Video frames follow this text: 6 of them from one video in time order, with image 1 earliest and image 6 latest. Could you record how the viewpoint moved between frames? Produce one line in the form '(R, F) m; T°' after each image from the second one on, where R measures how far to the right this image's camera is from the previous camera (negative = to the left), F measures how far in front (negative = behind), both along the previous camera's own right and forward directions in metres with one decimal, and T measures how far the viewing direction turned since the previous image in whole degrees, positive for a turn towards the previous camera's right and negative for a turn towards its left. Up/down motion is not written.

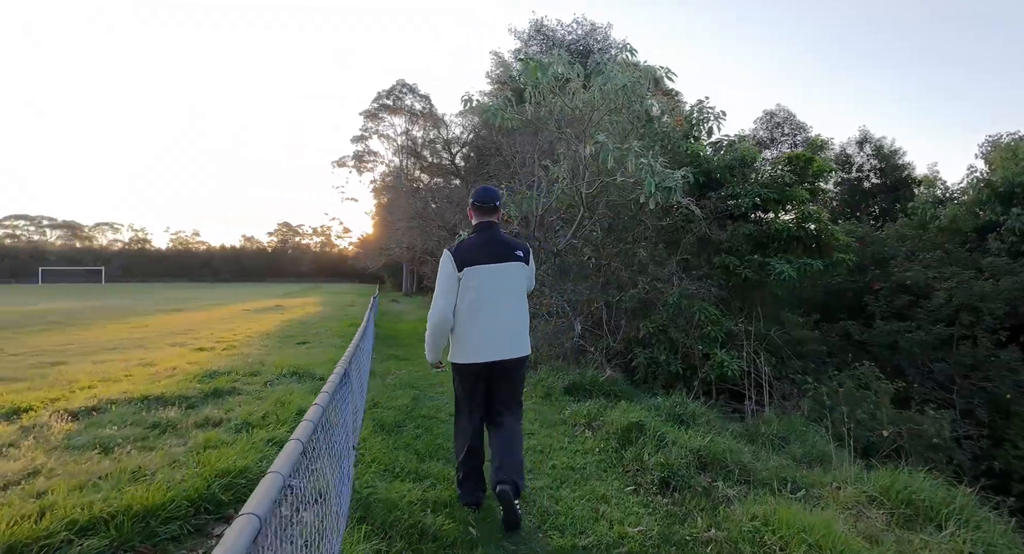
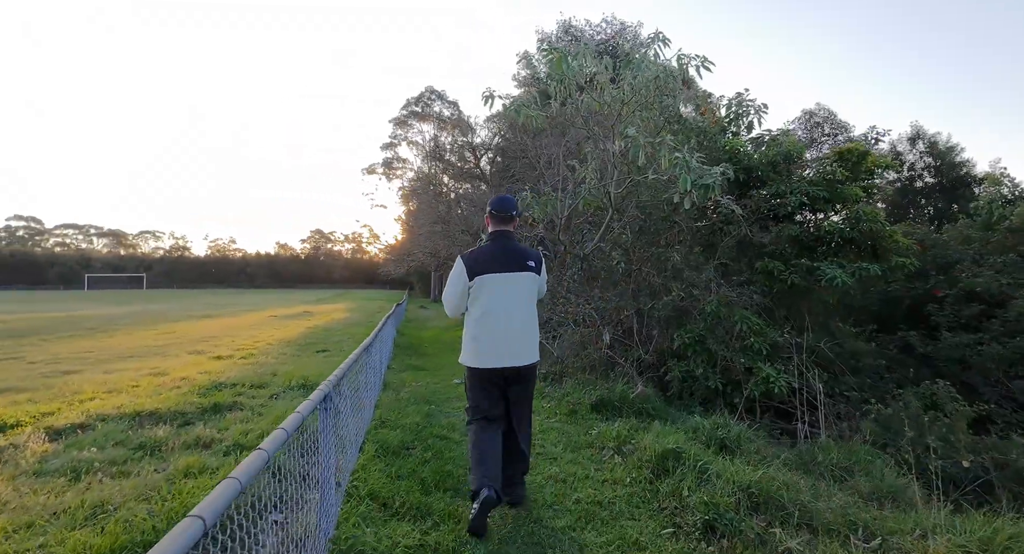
(+0.1, +0.4) m; -3°
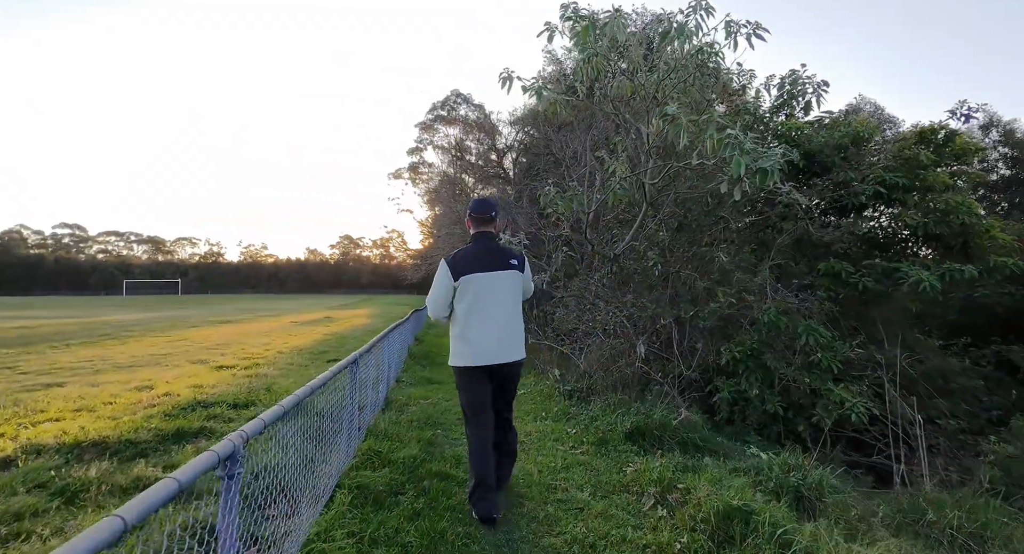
(+0.1, +0.8) m; -3°
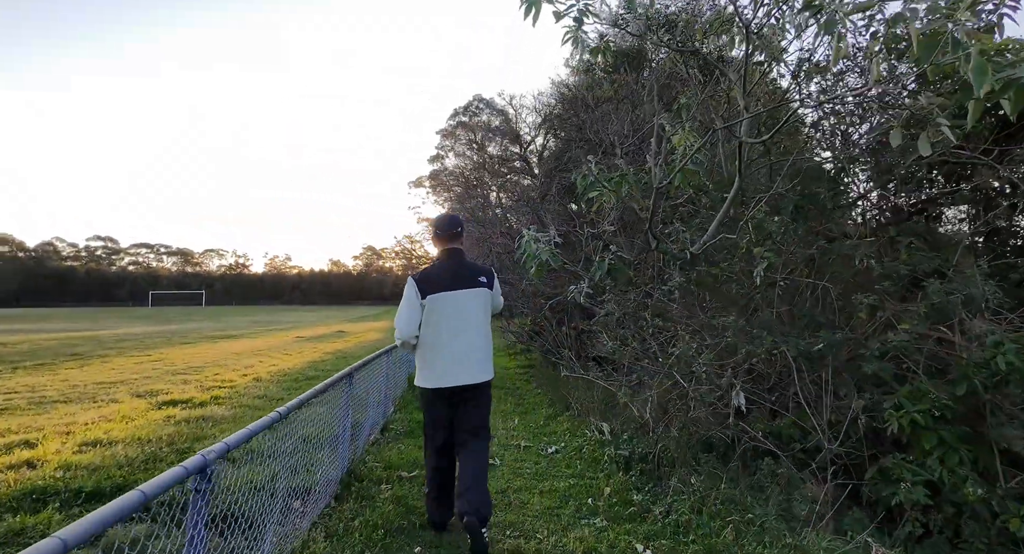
(0.0, +2.0) m; -3°
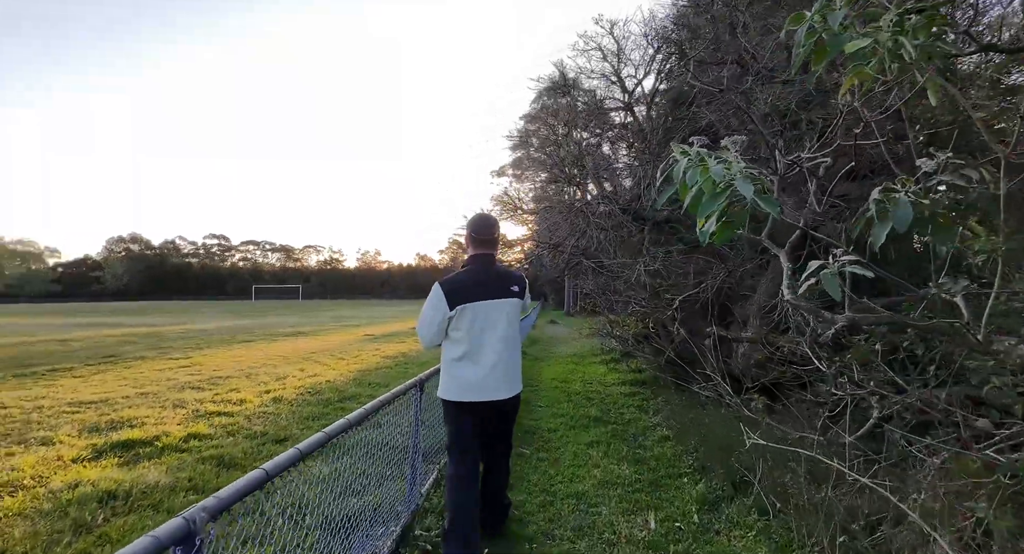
(-0.3, +2.8) m; -9°
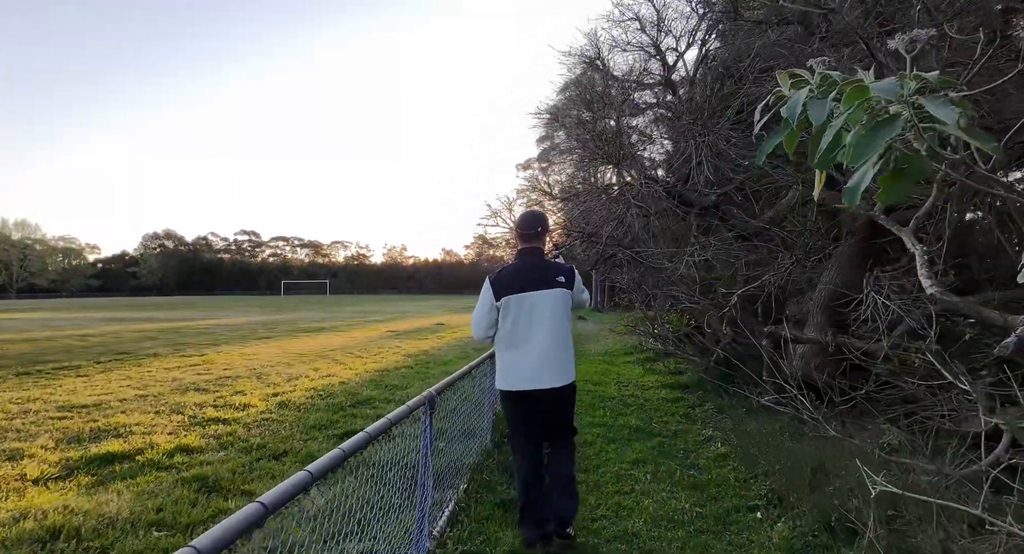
(0.0, +0.7) m; -3°
